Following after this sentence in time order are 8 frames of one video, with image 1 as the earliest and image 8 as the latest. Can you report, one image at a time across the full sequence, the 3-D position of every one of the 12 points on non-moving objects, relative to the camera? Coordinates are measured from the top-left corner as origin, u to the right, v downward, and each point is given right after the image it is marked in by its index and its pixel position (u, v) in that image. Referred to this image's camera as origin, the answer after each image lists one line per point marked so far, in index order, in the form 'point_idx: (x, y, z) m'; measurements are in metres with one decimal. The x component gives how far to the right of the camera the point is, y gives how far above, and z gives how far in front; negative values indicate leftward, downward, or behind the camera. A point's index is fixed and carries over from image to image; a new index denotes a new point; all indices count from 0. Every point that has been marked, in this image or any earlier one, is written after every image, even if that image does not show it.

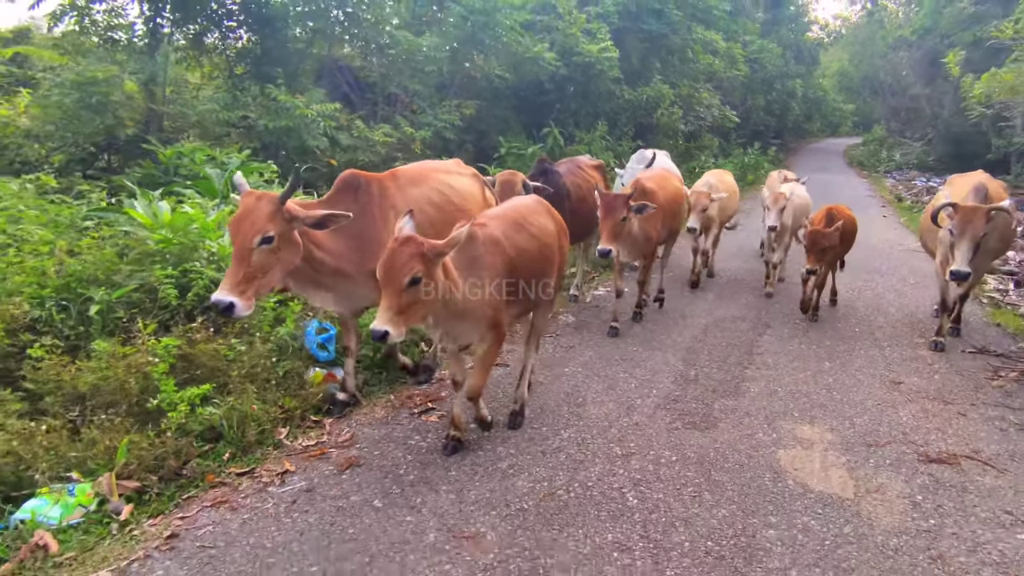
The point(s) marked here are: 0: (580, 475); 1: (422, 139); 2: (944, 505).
0: (+0.2, -1.0, +3.5) m
1: (-1.5, +2.3, +10.8) m
2: (+2.2, -1.1, +3.5) m
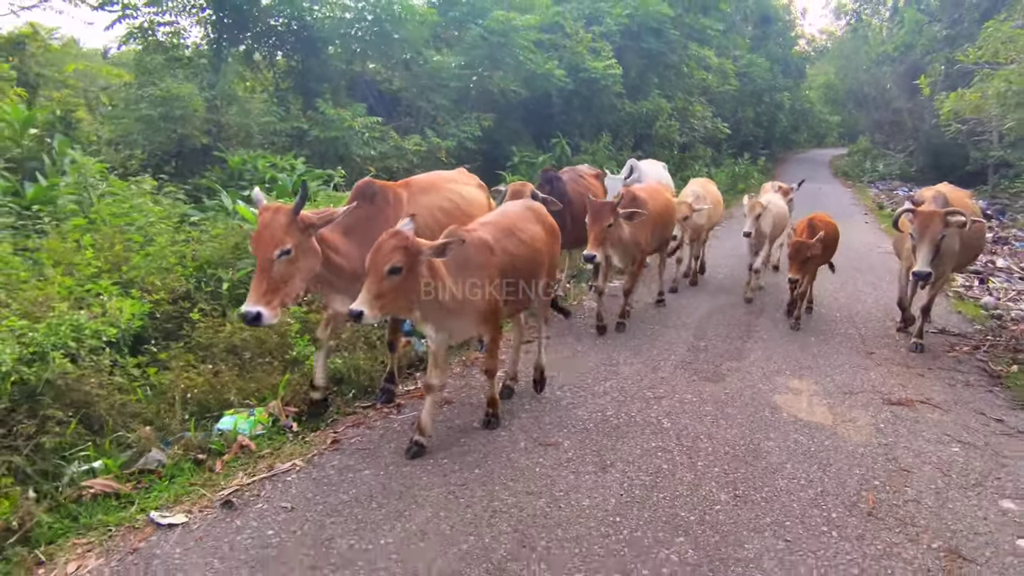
0: (+0.6, -0.8, +4.6) m
1: (-1.2, +2.4, +12.0) m
2: (+2.6, -0.9, +4.7) m
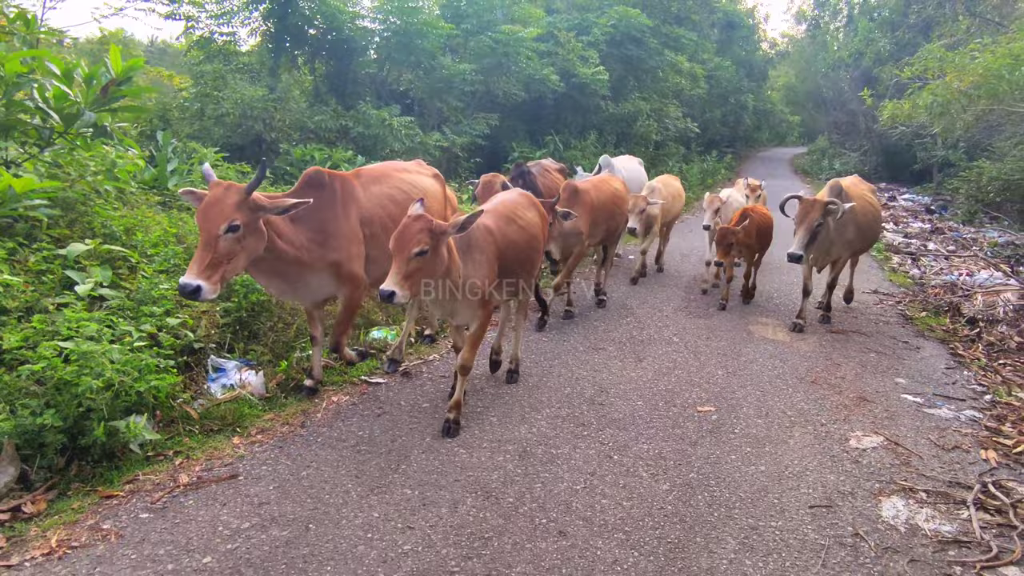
0: (+1.1, -0.4, +6.5) m
1: (-1.0, +2.8, +13.8) m
2: (+3.1, -0.5, +6.7) m
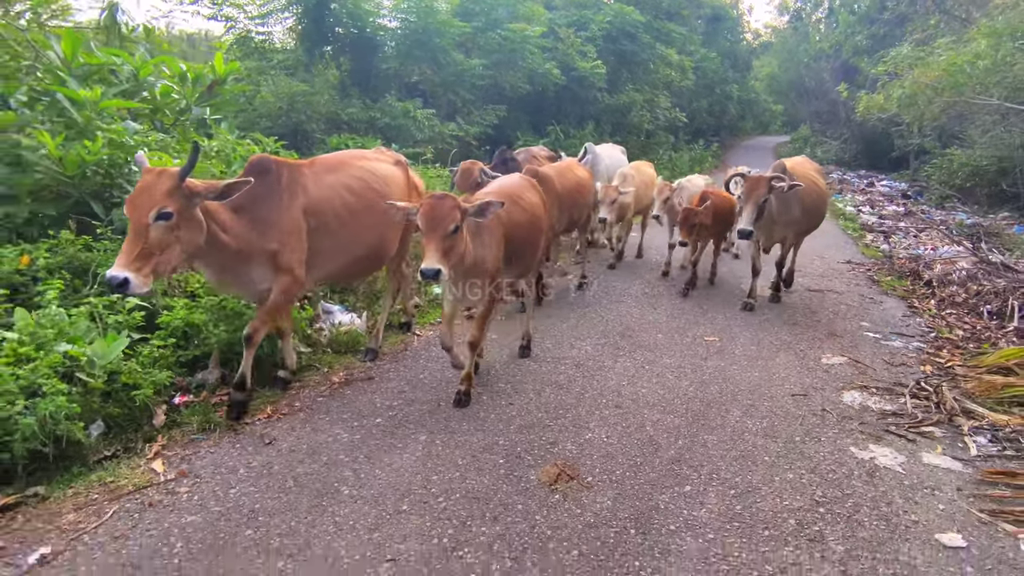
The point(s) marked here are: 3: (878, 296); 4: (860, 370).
0: (+1.5, -0.1, +7.8) m
1: (-0.8, +3.3, +15.0) m
2: (+3.5, -0.1, +8.0) m
3: (+4.5, -0.1, +8.5) m
4: (+2.7, -0.6, +5.4) m
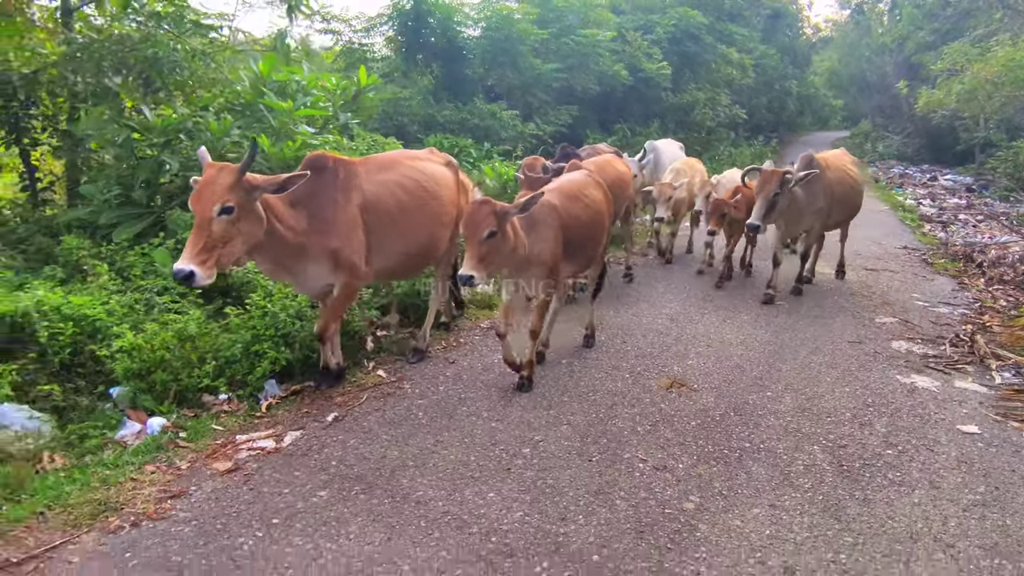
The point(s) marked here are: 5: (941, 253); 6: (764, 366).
0: (+2.7, +0.2, +8.9) m
1: (+0.9, +3.6, +16.2) m
2: (+4.7, +0.1, +9.0) m
3: (+5.6, +0.2, +9.5) m
4: (+3.7, -0.4, +6.5) m
5: (+6.8, +0.6, +11.0) m
6: (+1.9, -0.6, +5.1) m
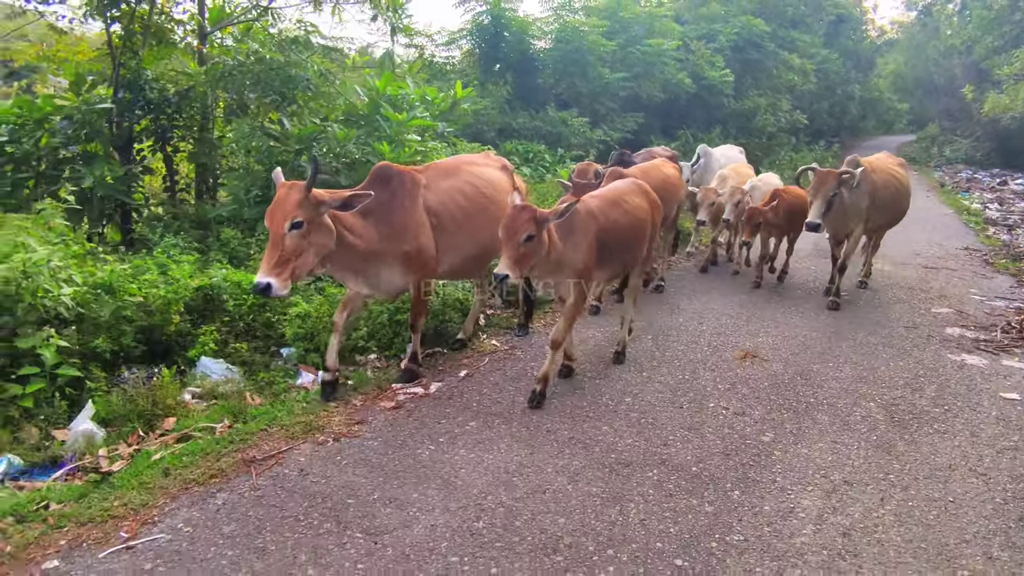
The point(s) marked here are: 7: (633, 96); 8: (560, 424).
0: (+3.7, +0.3, +9.6) m
1: (+2.5, +3.6, +17.0) m
2: (+5.7, +0.2, +9.5) m
3: (+6.7, +0.2, +9.9) m
4: (+4.5, -0.3, +7.1) m
5: (+8.0, +0.6, +11.4) m
6: (+2.6, -0.5, +5.8) m
7: (+3.1, +4.9, +18.1) m
8: (+0.3, -0.8, +4.2) m
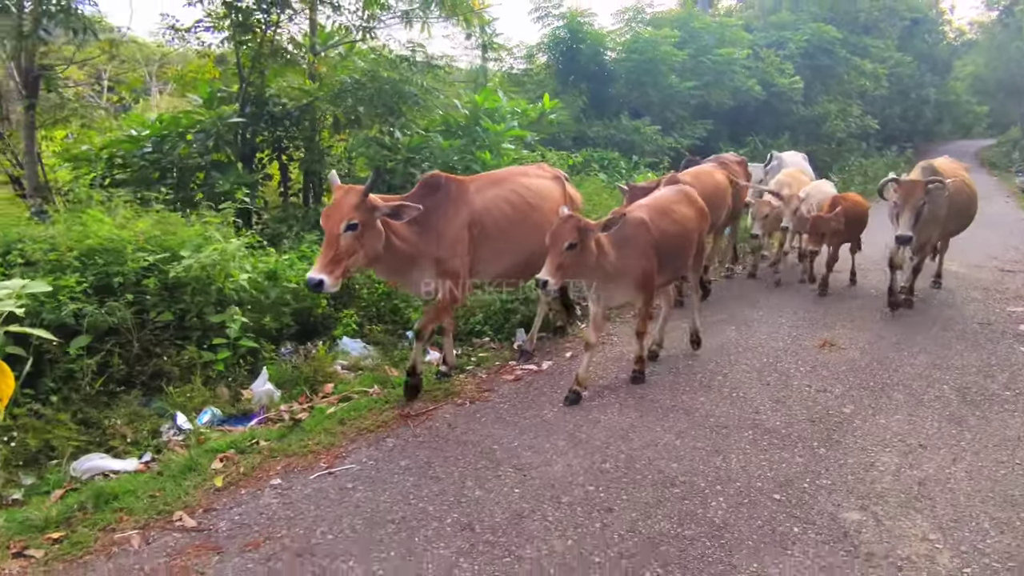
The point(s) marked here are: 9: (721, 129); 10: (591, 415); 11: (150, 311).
0: (+4.9, +0.3, +9.9) m
1: (+4.3, +3.5, +17.5) m
2: (+6.9, +0.1, +9.7) m
3: (+7.9, +0.1, +10.0) m
4: (+5.5, -0.3, +7.3) m
5: (+9.3, +0.5, +11.4) m
6: (+3.5, -0.4, +6.3) m
7: (+5.0, +4.9, +18.5) m
8: (+1.0, -0.7, +4.8) m
9: (+6.0, +4.5, +19.9) m
10: (+0.5, -0.8, +4.5) m
11: (-2.5, -0.2, +4.9) m
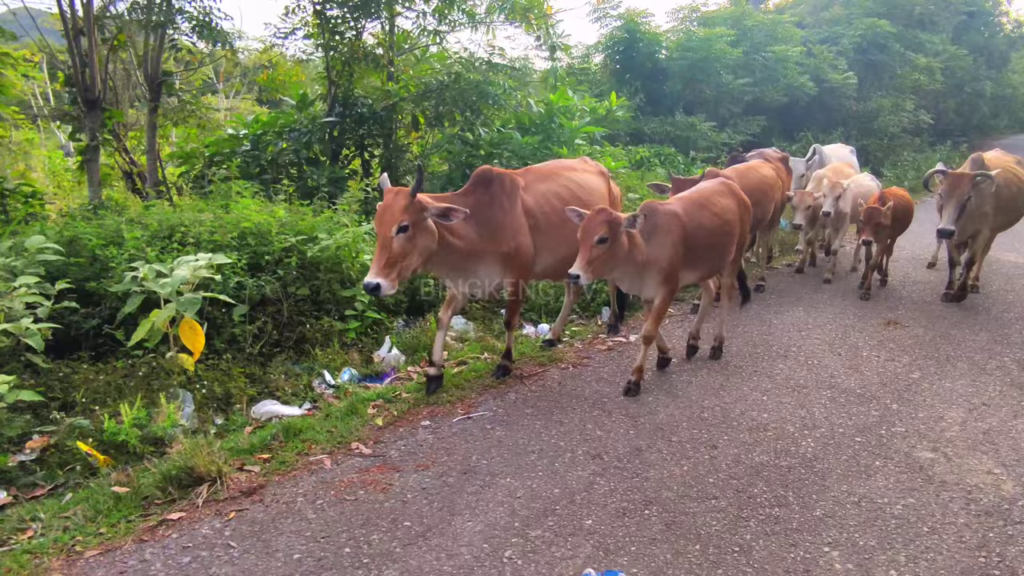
0: (+5.9, +0.4, +10.3) m
1: (+5.8, +3.7, +17.8) m
2: (+7.9, +0.3, +9.9) m
3: (+8.9, +0.3, +10.2) m
4: (+6.4, -0.1, +7.7) m
5: (+10.4, +0.6, +11.5) m
6: (+4.3, -0.3, +6.7) m
7: (+6.5, +5.0, +18.8) m
8: (+1.8, -0.6, +5.4) m
9: (+7.5, +4.7, +20.2) m
10: (+1.2, -0.6, +5.1) m
11: (-1.8, 0.0, +5.7) m
